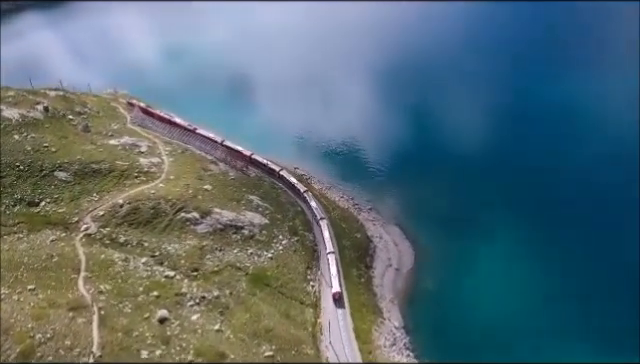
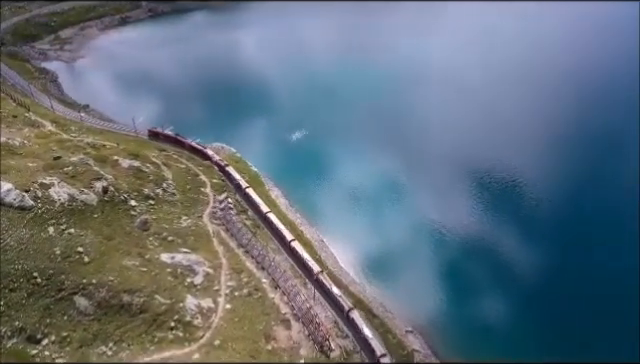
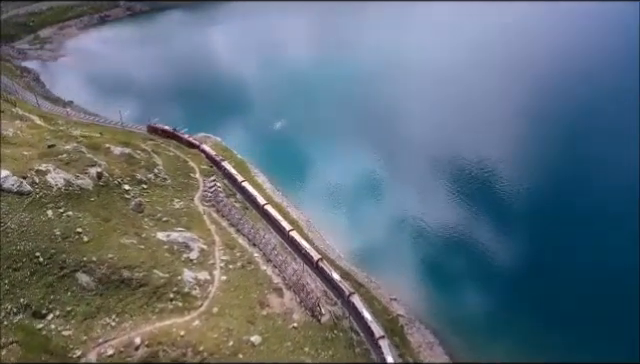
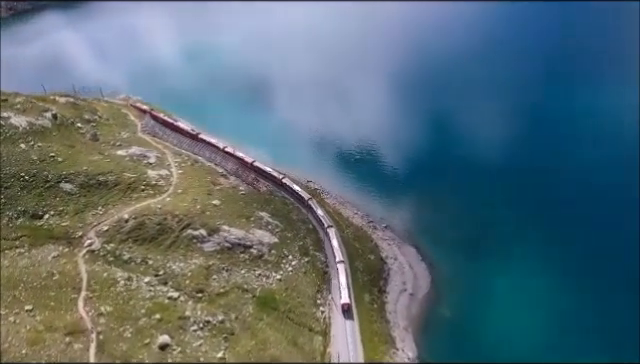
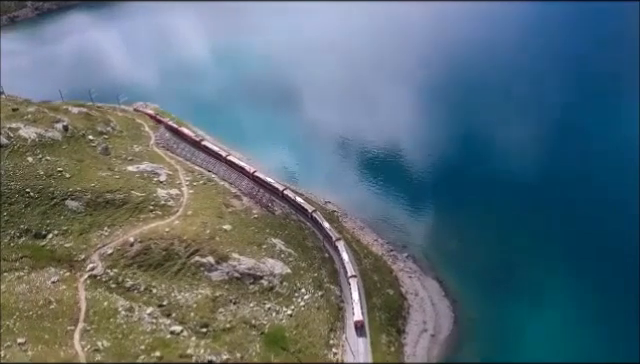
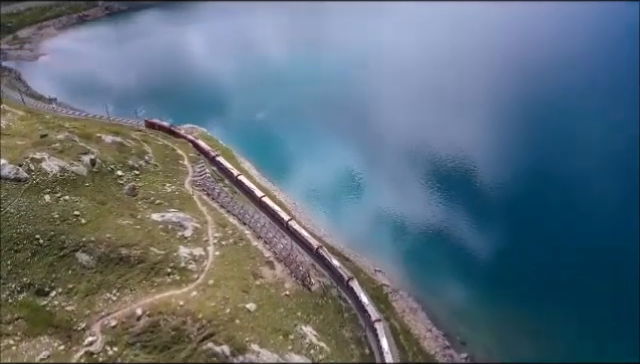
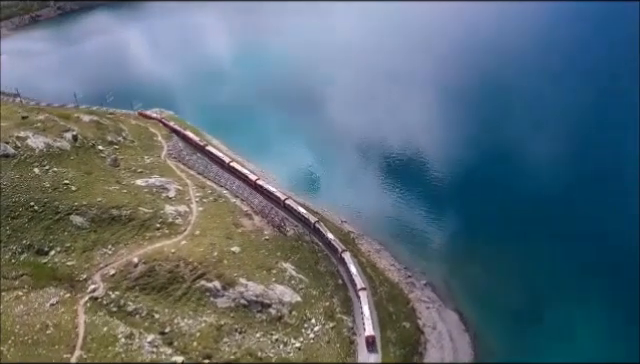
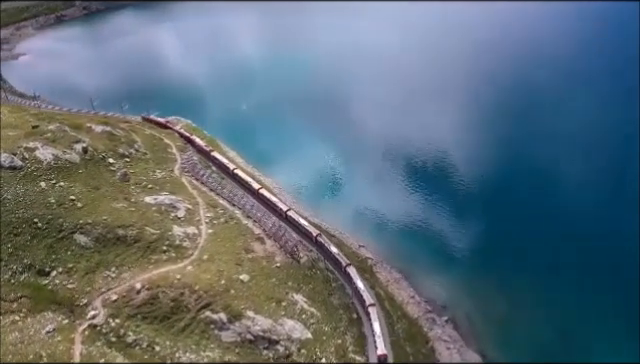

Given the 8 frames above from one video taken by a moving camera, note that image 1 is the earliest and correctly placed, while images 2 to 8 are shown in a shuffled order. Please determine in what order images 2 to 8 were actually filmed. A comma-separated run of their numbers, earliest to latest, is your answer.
4, 5, 7, 8, 6, 3, 2
